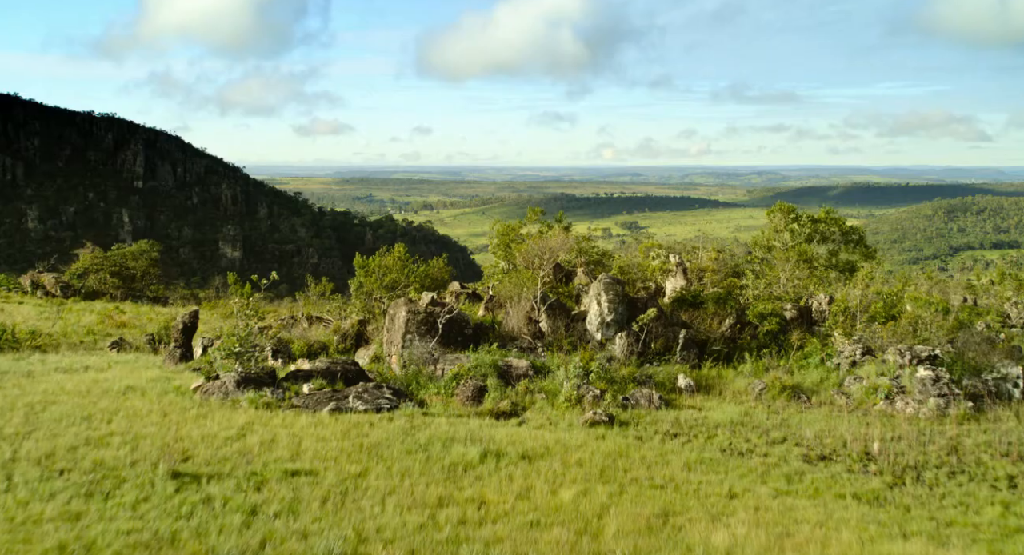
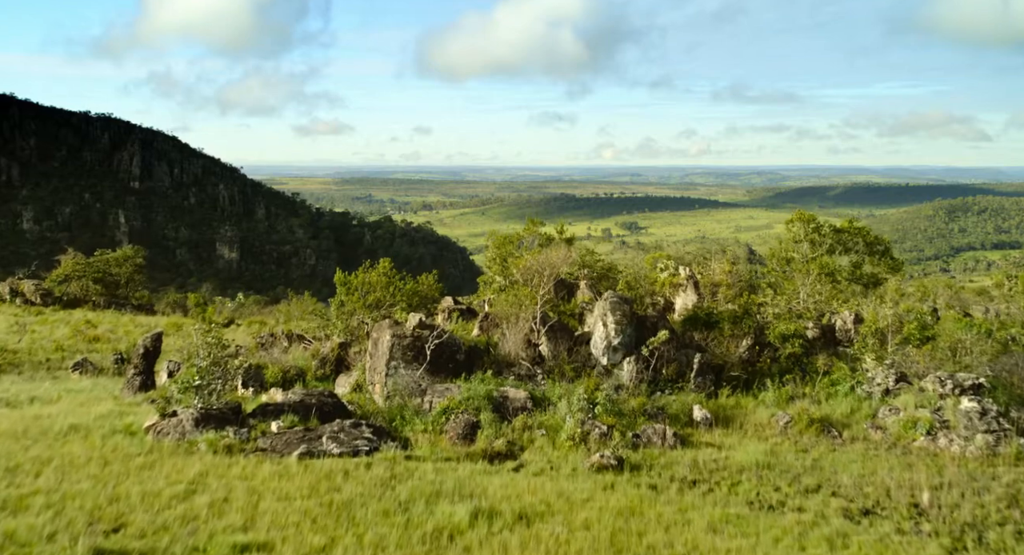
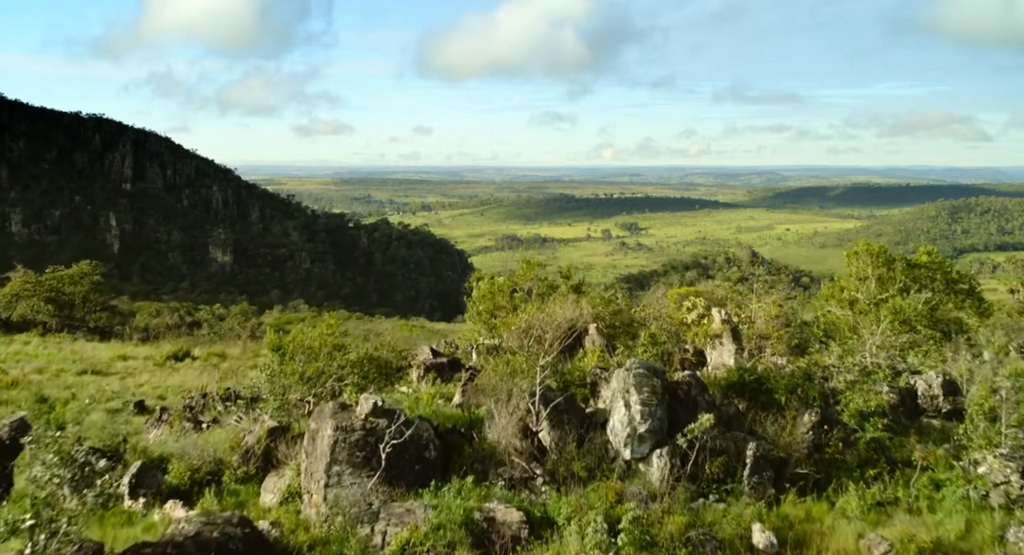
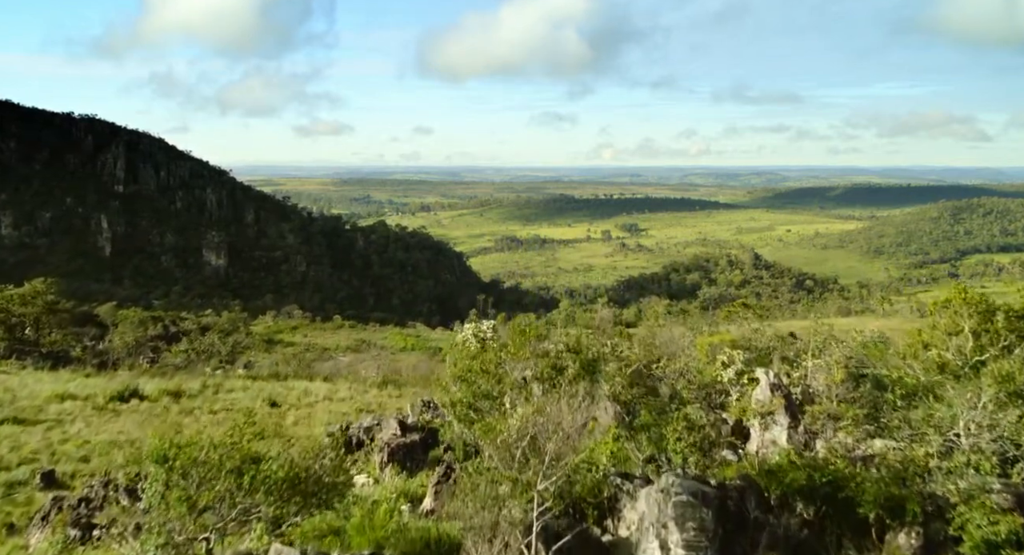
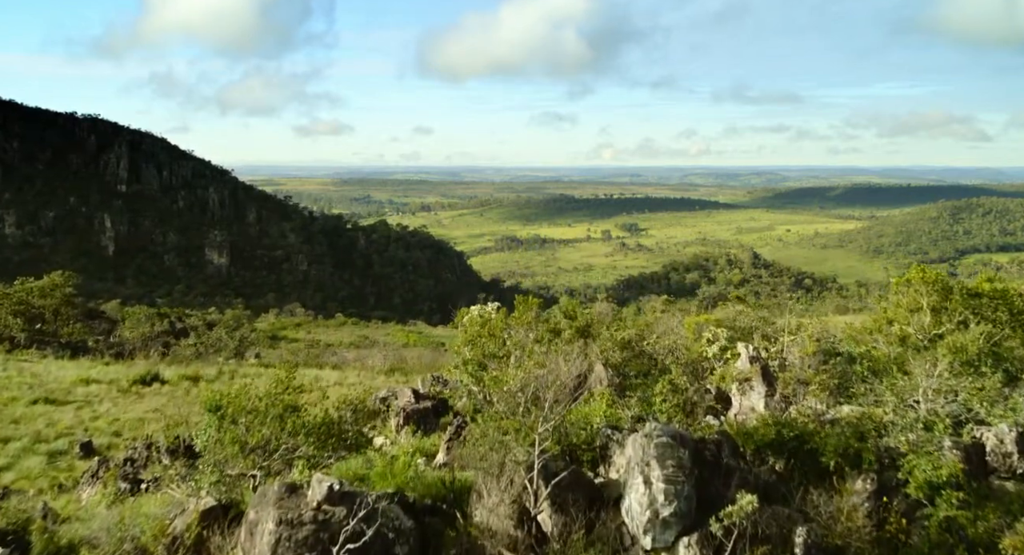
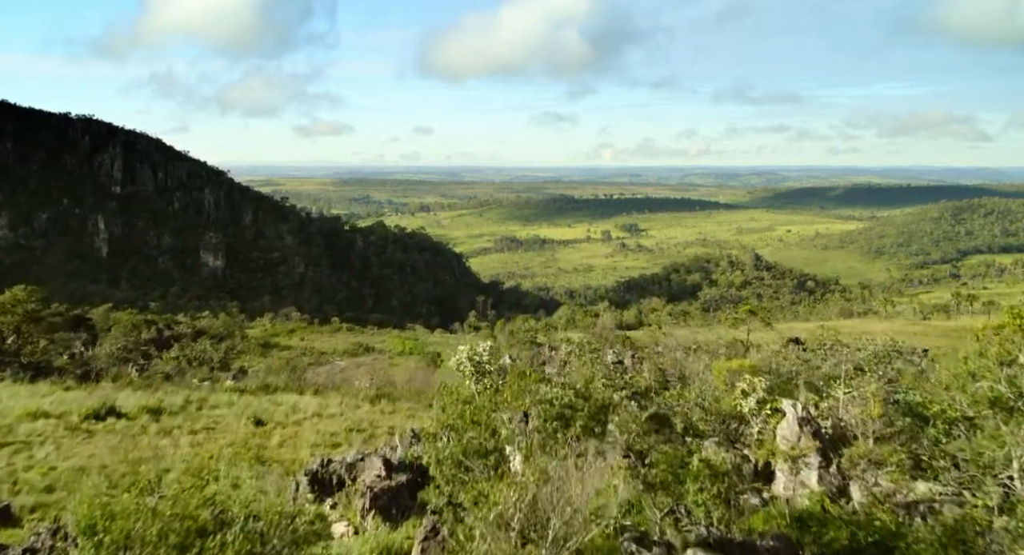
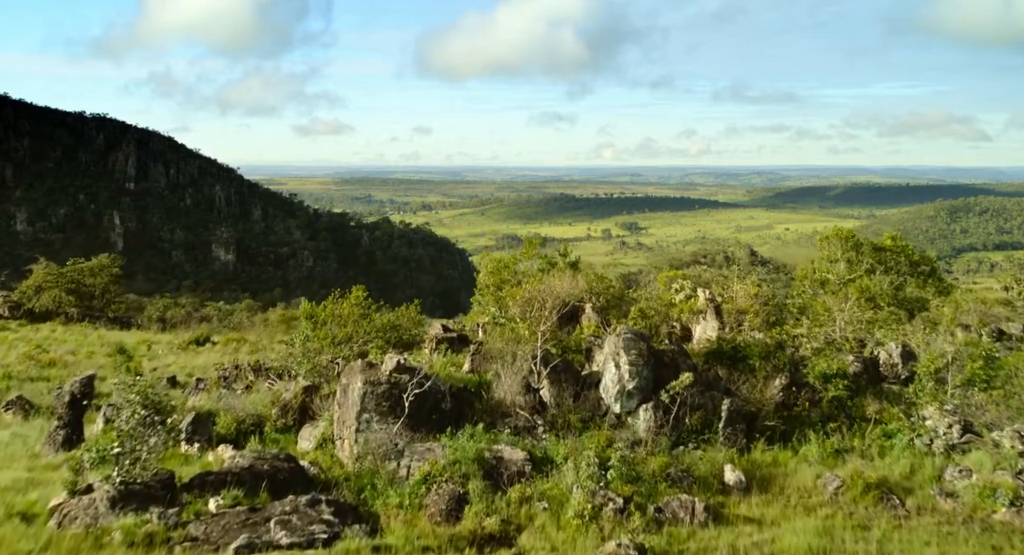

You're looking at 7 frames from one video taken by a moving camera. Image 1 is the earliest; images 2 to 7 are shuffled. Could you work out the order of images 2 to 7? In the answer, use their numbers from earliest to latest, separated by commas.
2, 7, 3, 5, 4, 6
